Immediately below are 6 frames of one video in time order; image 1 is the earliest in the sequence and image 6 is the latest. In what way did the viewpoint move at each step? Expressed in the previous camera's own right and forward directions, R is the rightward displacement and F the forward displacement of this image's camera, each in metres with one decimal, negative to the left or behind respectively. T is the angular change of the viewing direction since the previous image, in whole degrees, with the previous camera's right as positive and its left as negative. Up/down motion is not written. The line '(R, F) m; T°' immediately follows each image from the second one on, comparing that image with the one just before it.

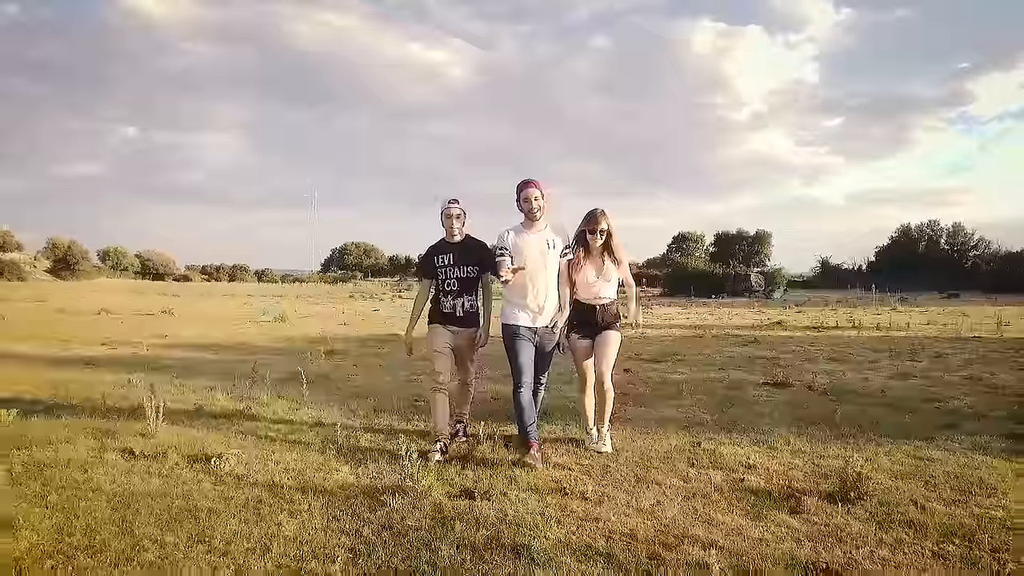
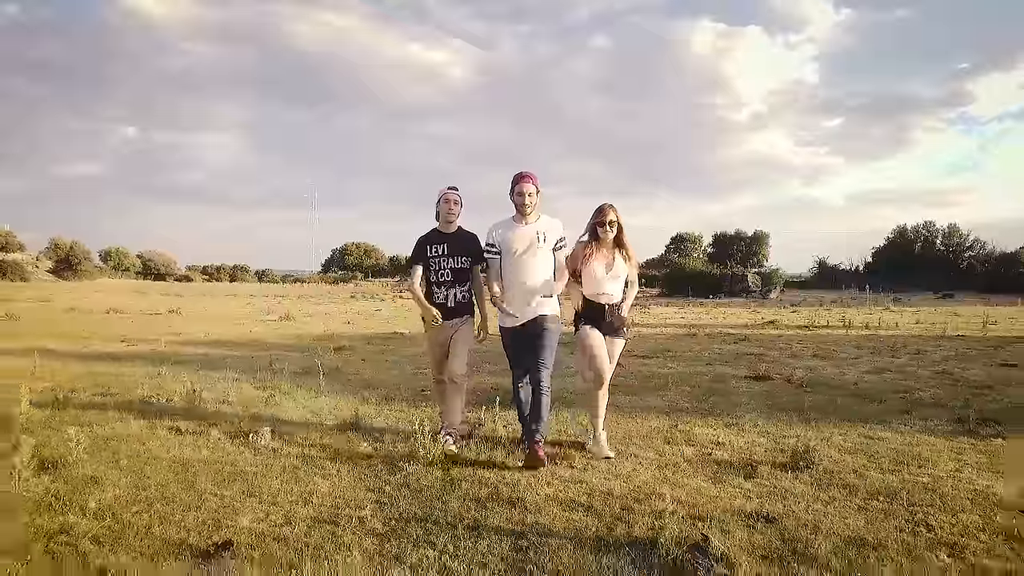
(0.0, -0.6) m; 0°
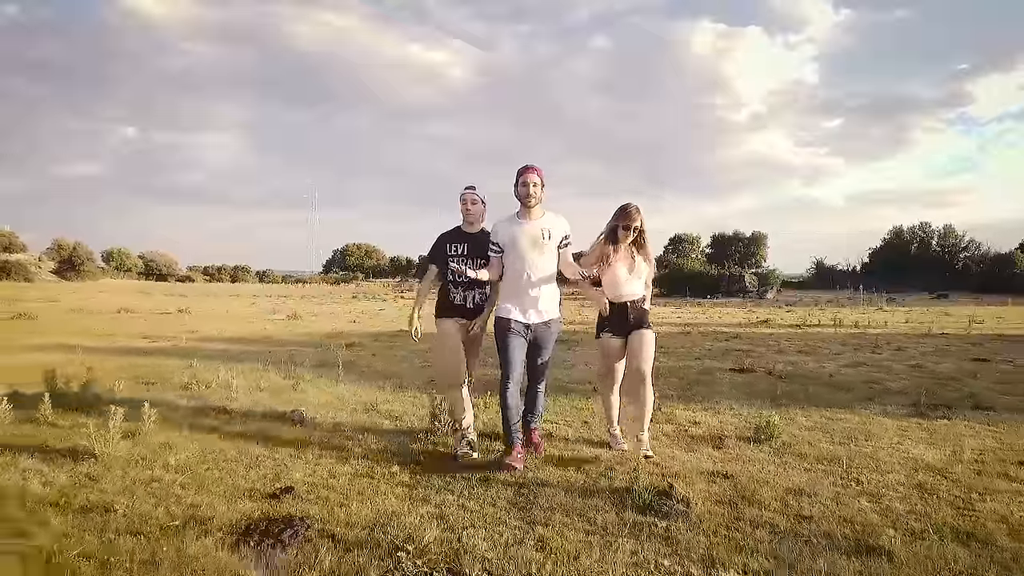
(0.0, -0.7) m; 0°
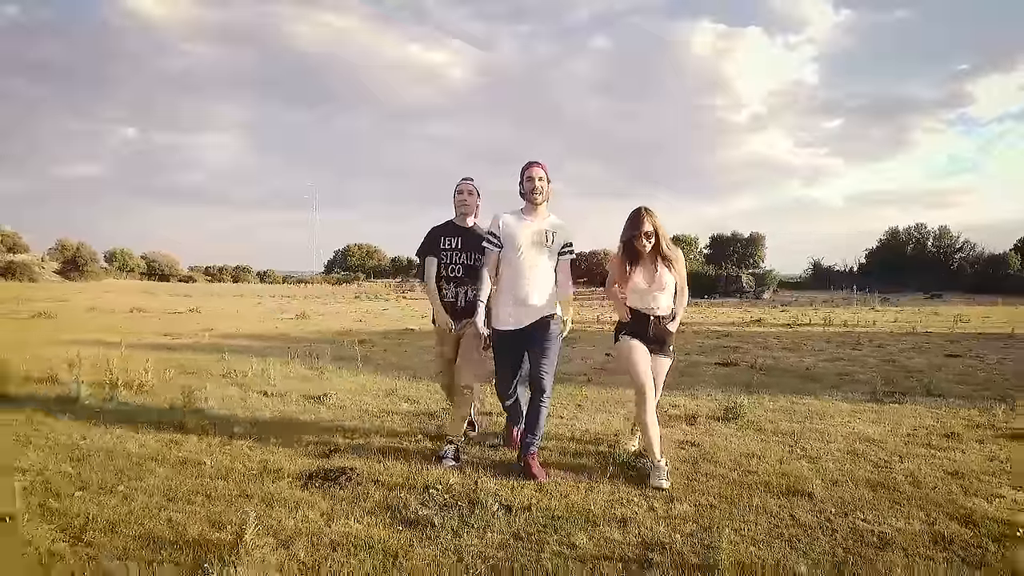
(0.0, -0.8) m; 0°
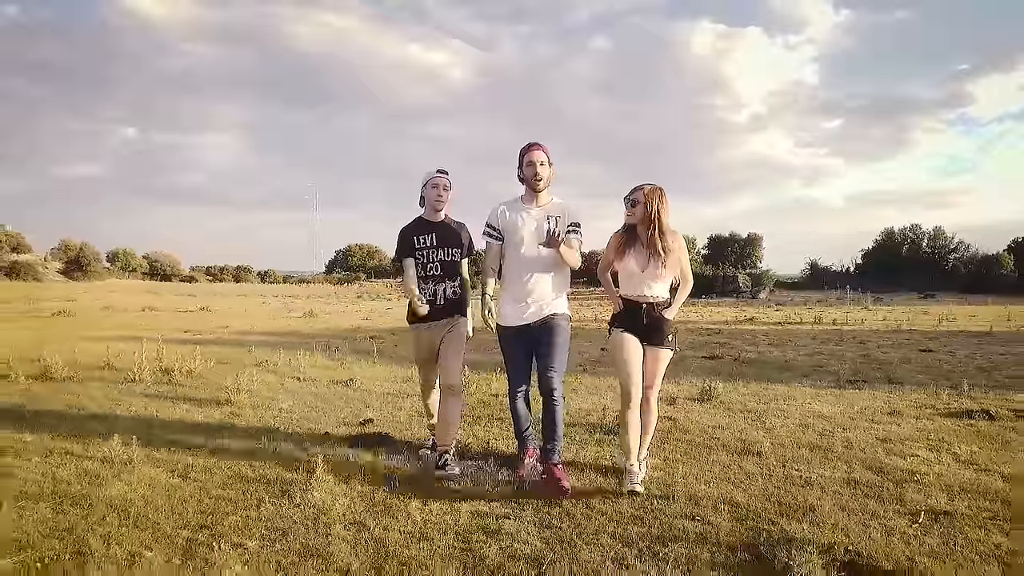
(0.0, -0.8) m; 0°
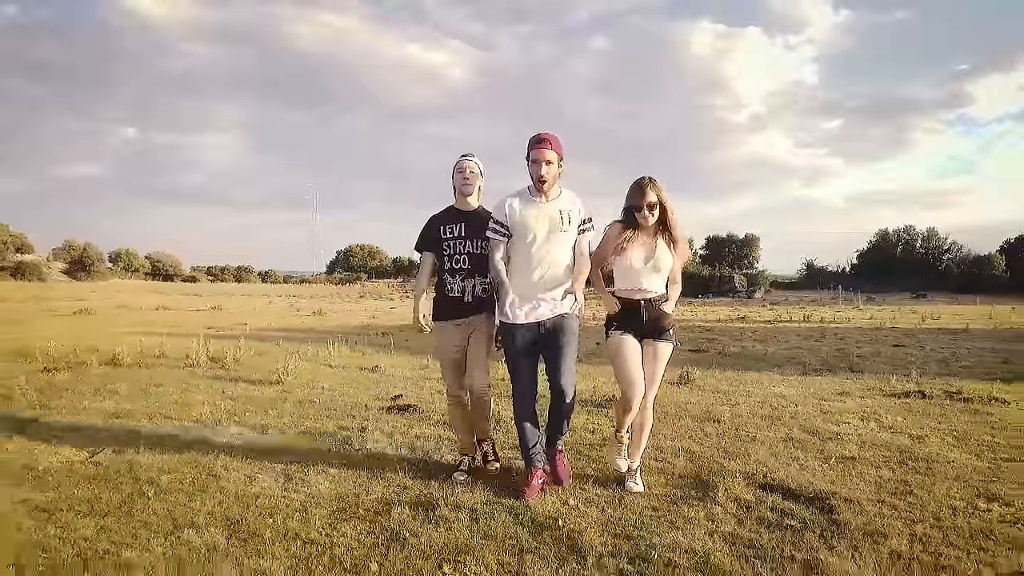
(0.0, -1.0) m; 0°
